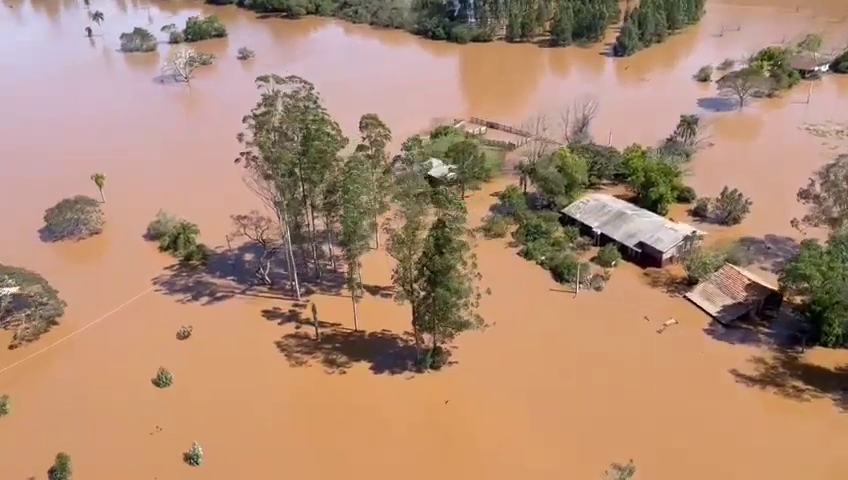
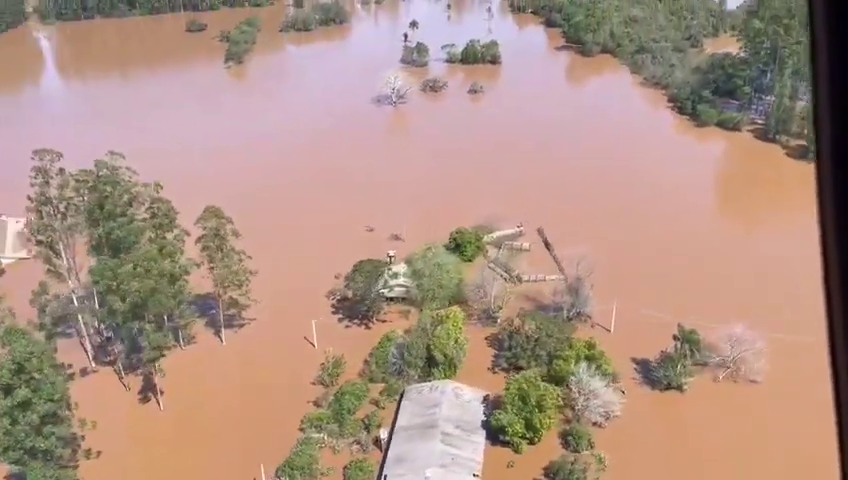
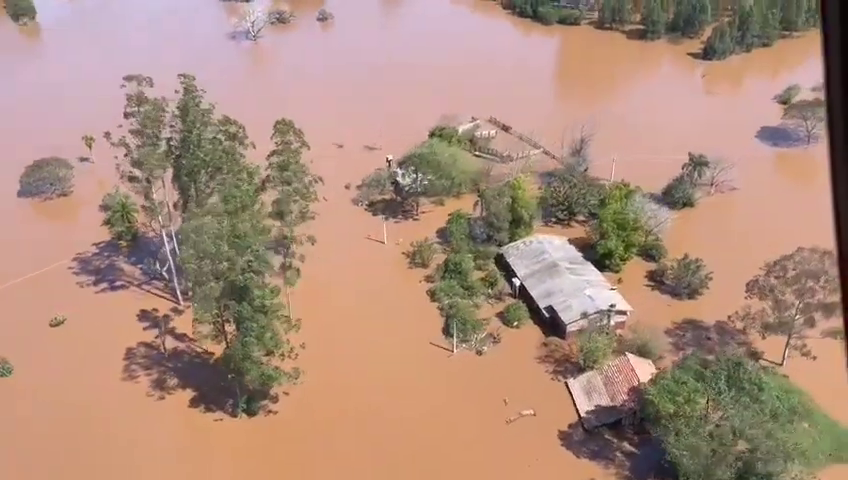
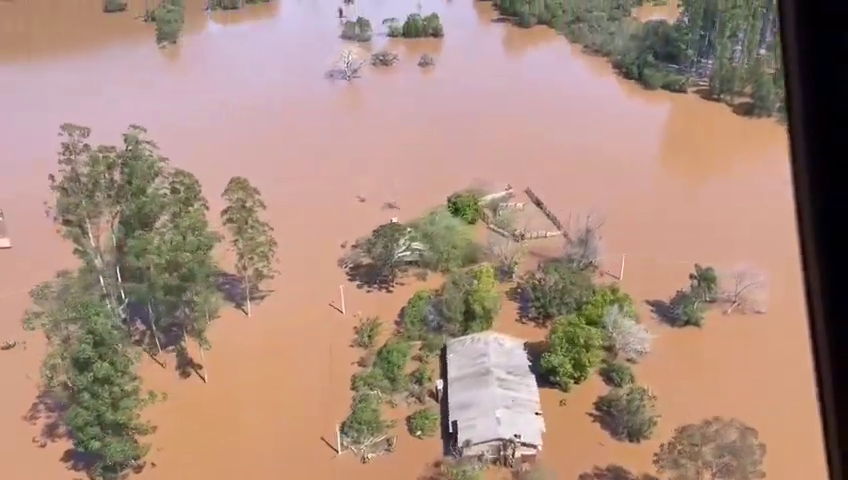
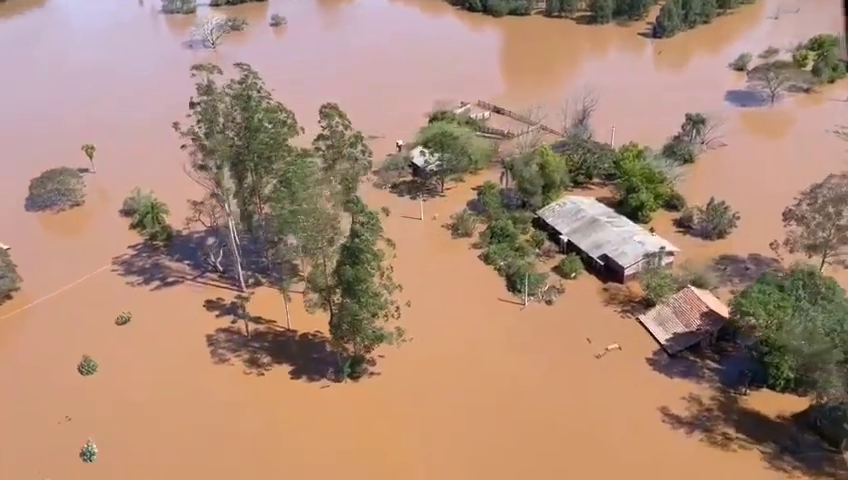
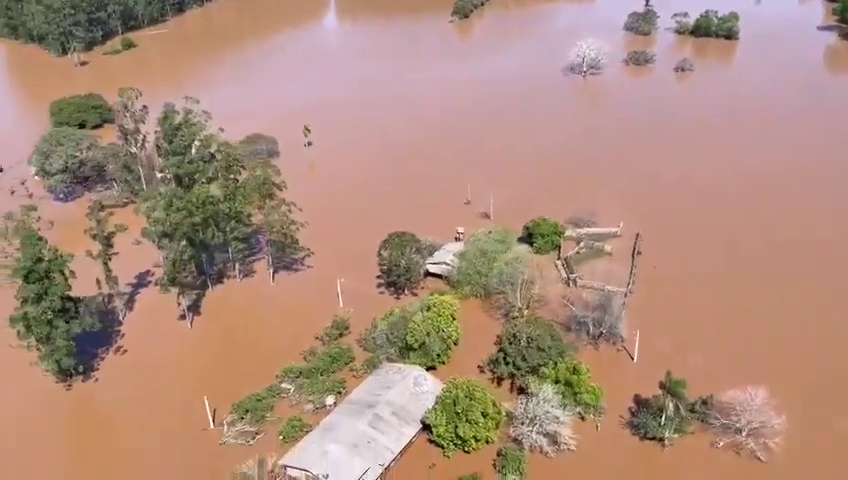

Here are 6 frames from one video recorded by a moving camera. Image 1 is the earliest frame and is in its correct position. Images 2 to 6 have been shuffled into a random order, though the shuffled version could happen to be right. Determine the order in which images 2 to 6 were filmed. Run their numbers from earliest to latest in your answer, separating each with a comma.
5, 3, 4, 2, 6
